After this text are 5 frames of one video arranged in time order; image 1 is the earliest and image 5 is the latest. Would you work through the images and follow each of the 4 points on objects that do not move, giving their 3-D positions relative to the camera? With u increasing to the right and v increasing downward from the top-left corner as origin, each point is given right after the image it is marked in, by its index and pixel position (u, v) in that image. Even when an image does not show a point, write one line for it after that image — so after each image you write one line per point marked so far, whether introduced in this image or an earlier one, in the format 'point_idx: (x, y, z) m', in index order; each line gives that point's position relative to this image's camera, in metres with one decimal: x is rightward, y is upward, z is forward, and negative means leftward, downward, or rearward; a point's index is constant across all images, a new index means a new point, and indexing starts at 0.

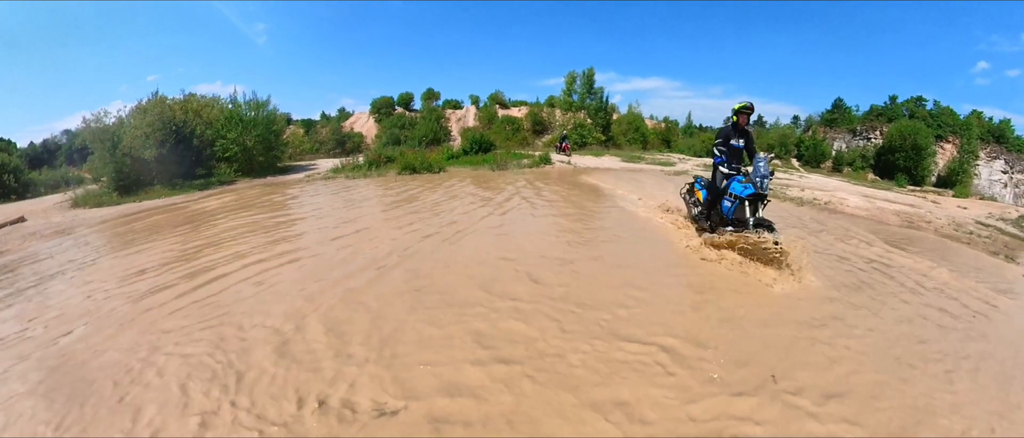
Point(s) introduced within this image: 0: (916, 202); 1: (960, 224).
0: (+11.2, +0.5, +14.0) m
1: (+10.1, -0.1, +11.4) m
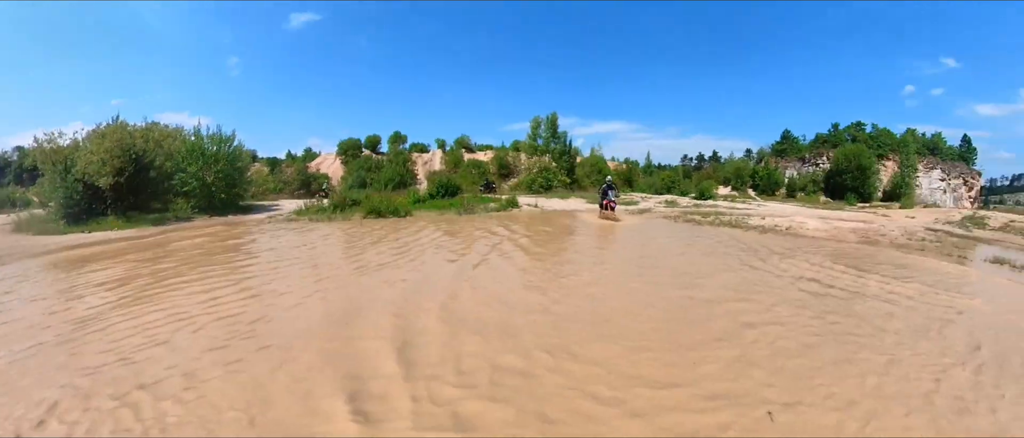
0: (+10.4, +0.1, +14.8) m
1: (+9.4, -0.3, +12.0) m
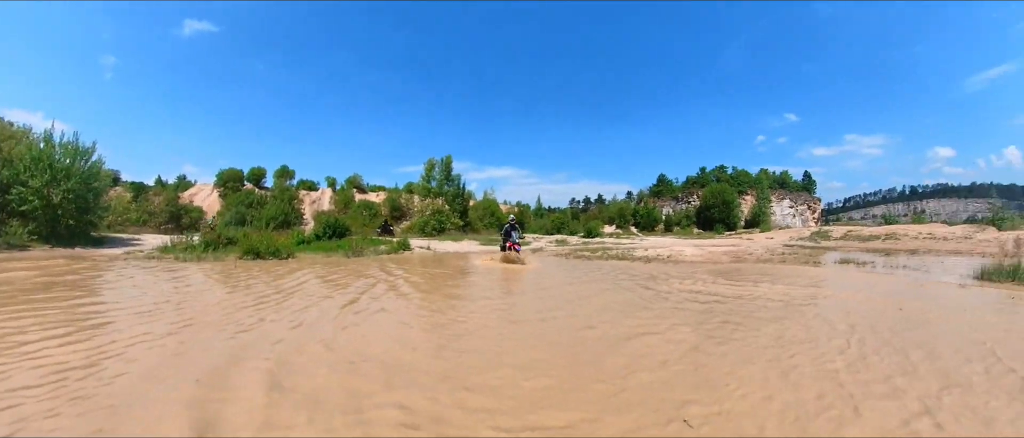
0: (+7.4, -0.9, +17.0) m
1: (+7.1, -1.0, +14.1) m
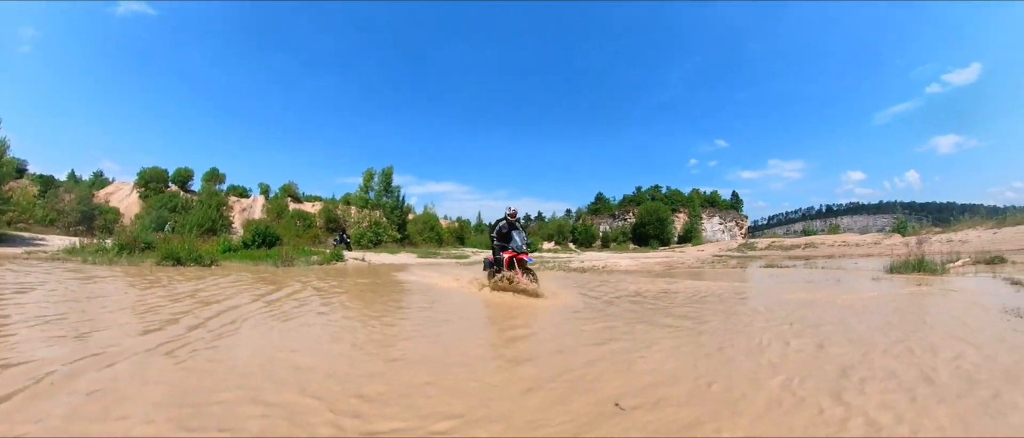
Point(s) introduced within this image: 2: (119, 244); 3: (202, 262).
0: (+5.4, -1.5, +18.0) m
1: (+5.5, -1.4, +15.0) m
2: (-15.4, -1.0, +20.1) m
3: (-11.8, -1.4, +20.0) m
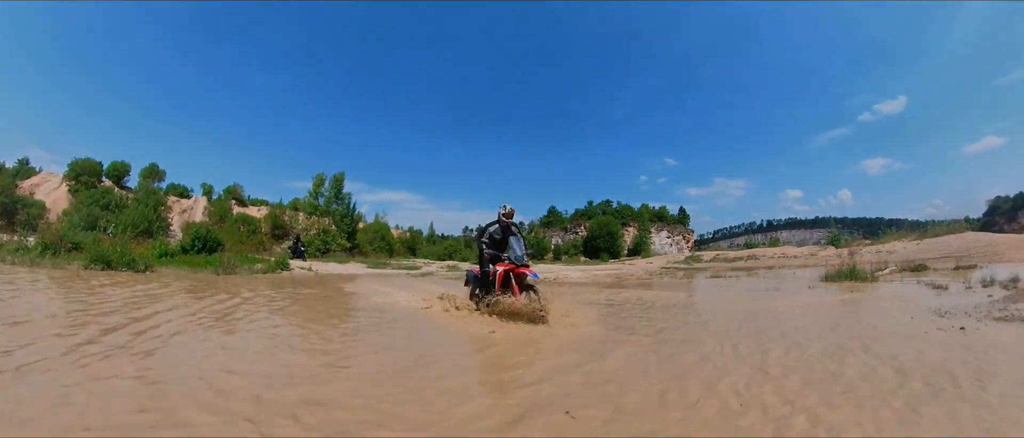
0: (+3.8, -2.0, +18.6) m
1: (+4.2, -1.9, +15.6) m
2: (-17.1, -0.9, +18.6) m
3: (-13.6, -1.5, +18.9) m
